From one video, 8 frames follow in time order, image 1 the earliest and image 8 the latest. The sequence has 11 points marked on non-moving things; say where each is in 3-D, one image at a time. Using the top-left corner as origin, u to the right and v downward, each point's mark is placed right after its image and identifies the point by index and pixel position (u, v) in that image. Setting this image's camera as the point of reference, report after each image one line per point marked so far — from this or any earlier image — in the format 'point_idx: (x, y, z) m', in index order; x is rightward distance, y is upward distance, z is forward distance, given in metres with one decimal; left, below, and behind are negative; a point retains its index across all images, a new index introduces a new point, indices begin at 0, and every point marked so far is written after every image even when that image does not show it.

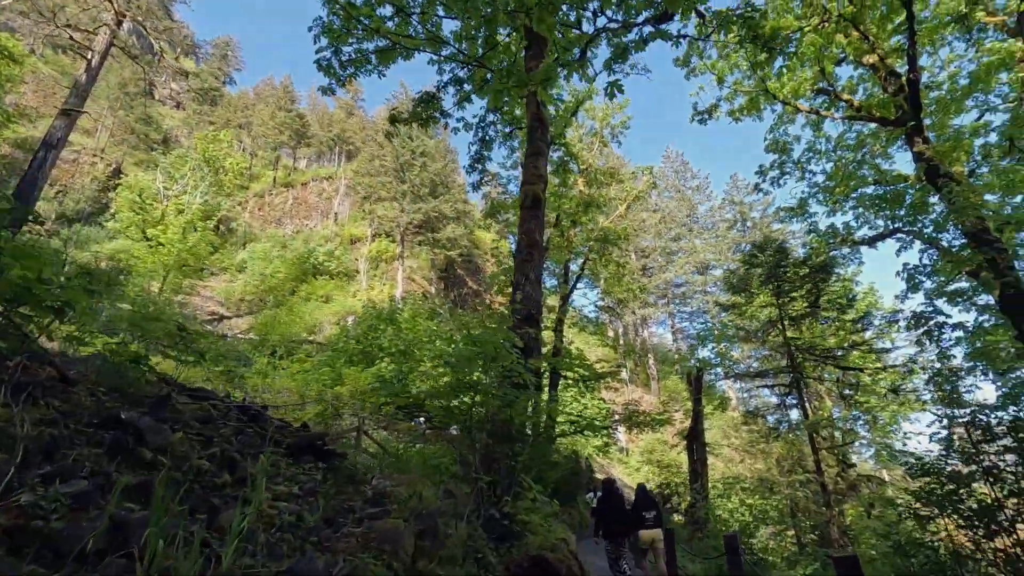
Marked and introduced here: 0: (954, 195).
0: (+7.5, +1.6, +7.9) m
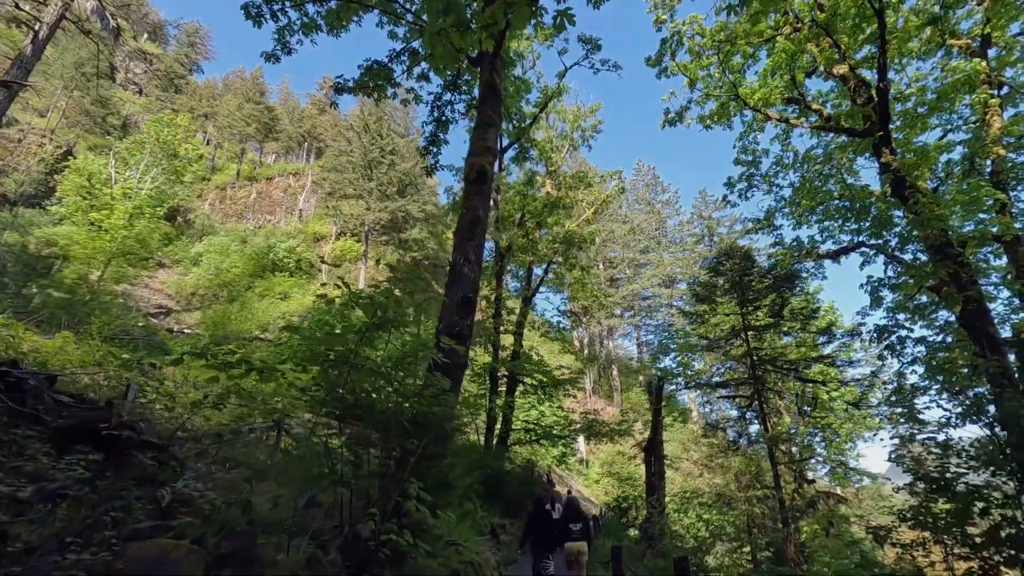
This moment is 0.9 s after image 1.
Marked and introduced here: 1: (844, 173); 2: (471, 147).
0: (+6.9, +1.3, +7.8) m
1: (+8.3, +2.8, +11.6) m
2: (-0.4, +1.4, +4.5) m
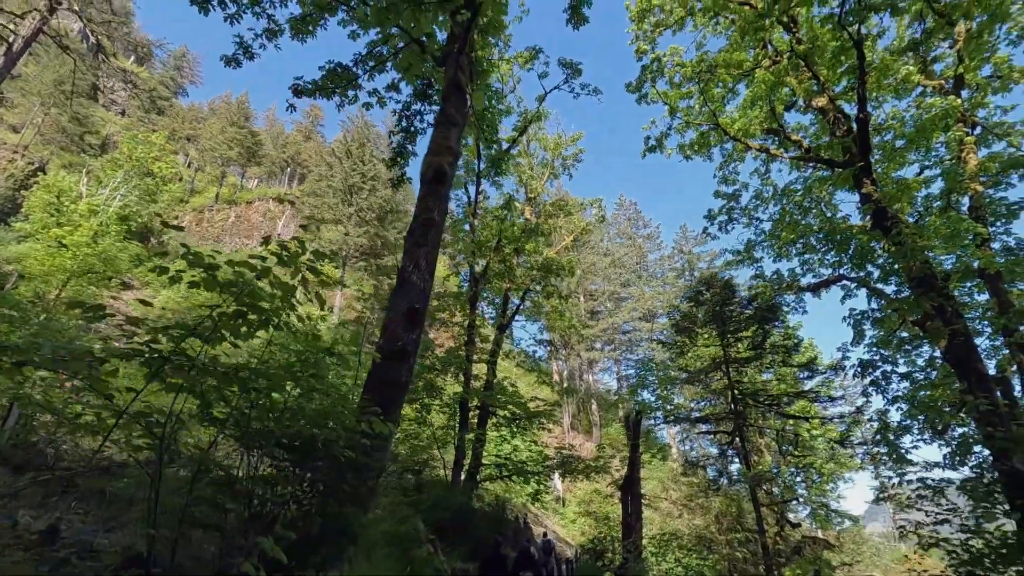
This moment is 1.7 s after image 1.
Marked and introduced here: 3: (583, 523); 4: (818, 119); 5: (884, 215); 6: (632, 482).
0: (+6.4, +0.8, +7.6) m
1: (+7.7, +2.0, +11.6) m
2: (-0.7, +1.2, +4.1) m
3: (+2.9, -9.4, +18.8) m
4: (+6.4, +3.6, +9.9) m
5: (+6.7, +1.3, +8.4) m
6: (+2.7, -4.3, +10.4) m
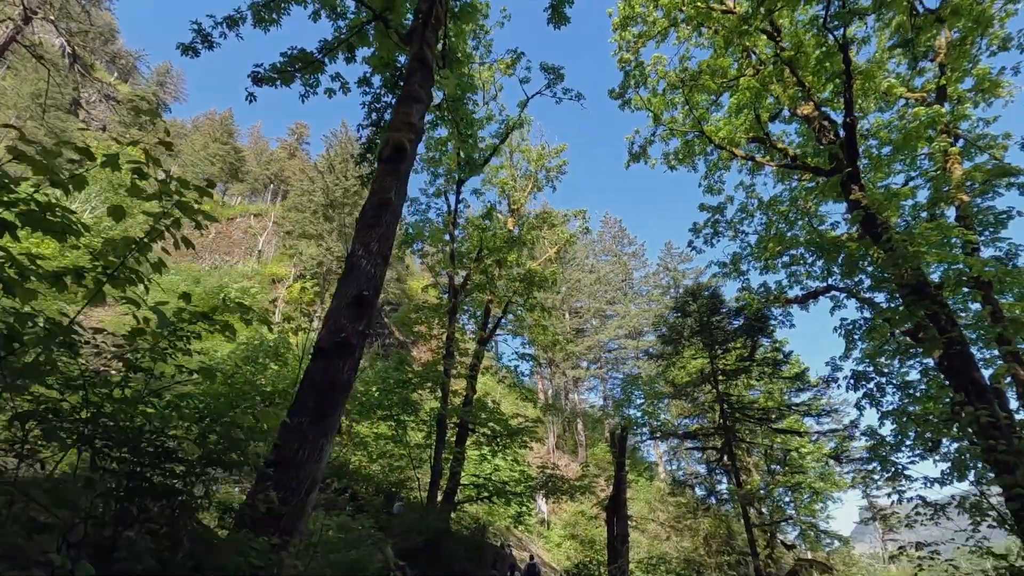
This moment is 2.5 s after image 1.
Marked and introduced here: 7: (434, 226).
0: (+6.1, +0.7, +7.4) m
1: (+7.2, +1.7, +11.5) m
2: (-1.0, +1.3, +3.7) m
3: (+2.2, -10.0, +18.1) m
4: (+6.0, +3.4, +9.8) m
5: (+6.3, +1.2, +8.2) m
6: (+2.2, -4.5, +9.8) m
7: (-2.1, +1.6, +12.4) m
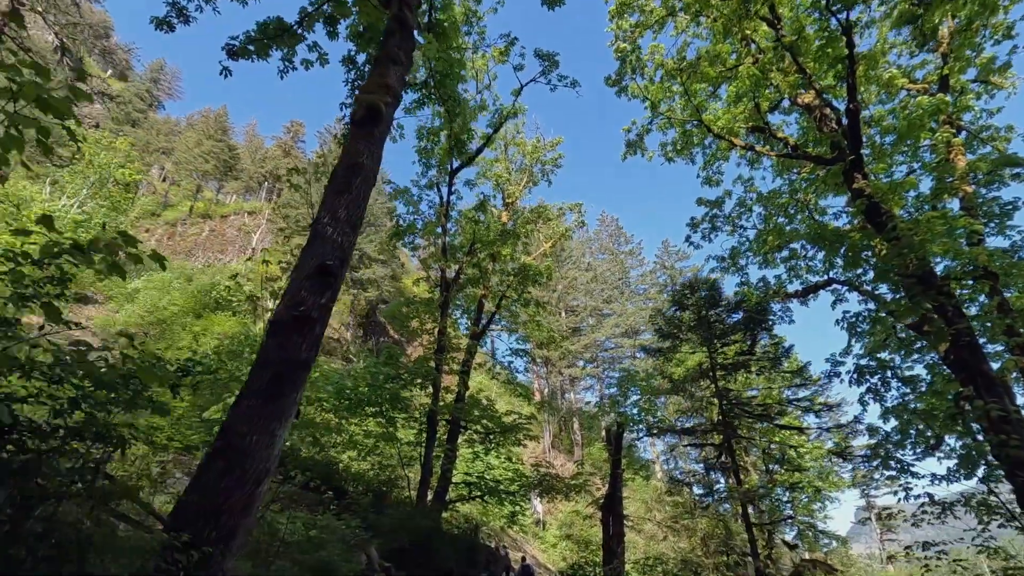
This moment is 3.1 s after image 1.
0: (+5.9, +0.8, +7.2) m
1: (+7.1, +1.9, +11.2) m
2: (-1.0, +1.5, +3.4) m
3: (+2.0, -9.8, +17.8) m
4: (+5.9, +3.5, +9.5) m
5: (+6.2, +1.3, +8.0) m
6: (+2.1, -4.4, +9.6) m
7: (-2.3, +1.8, +12.1) m
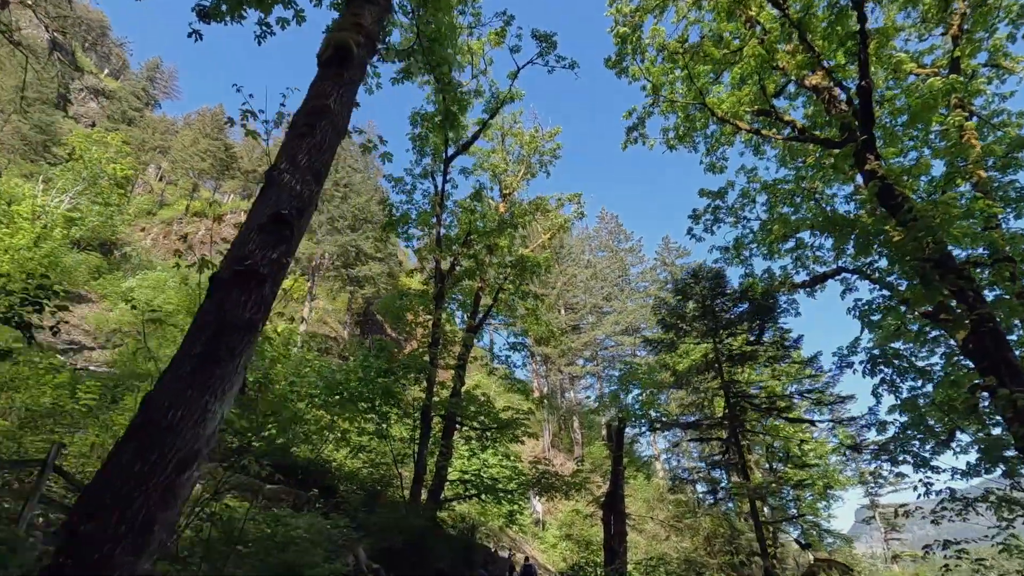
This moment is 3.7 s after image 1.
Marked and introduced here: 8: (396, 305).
0: (+5.9, +1.1, +6.8) m
1: (+7.0, +2.1, +10.9) m
2: (-1.1, +1.7, +3.0) m
3: (+1.9, -9.6, +17.4) m
4: (+5.8, +3.7, +9.2) m
5: (+6.1, +1.5, +7.6) m
6: (+2.0, -4.2, +9.2) m
7: (-2.3, +2.0, +11.7) m
8: (-2.6, -0.4, +10.5) m
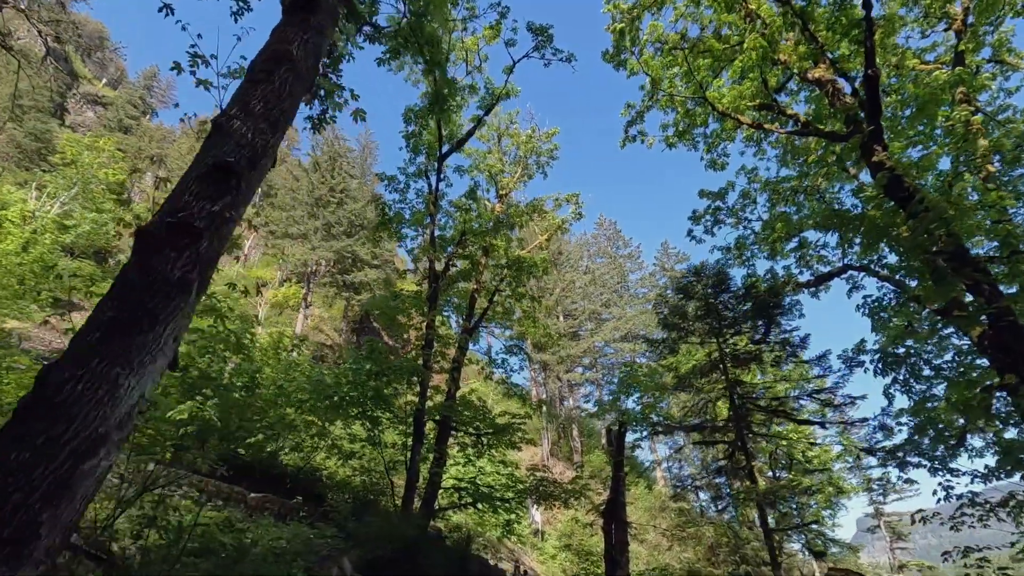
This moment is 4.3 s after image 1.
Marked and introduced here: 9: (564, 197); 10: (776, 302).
0: (+5.8, +1.1, +6.5) m
1: (+6.9, +2.1, +10.6) m
2: (-1.2, +1.8, +2.8) m
3: (+1.8, -9.8, +16.9) m
4: (+5.7, +3.8, +8.9) m
5: (+6.0, +1.6, +7.3) m
6: (+2.0, -4.1, +8.8) m
7: (-2.4, +1.9, +11.5) m
8: (-2.7, -0.4, +10.2) m
9: (+1.5, +2.7, +13.7) m
10: (+4.6, -0.2, +8.1) m
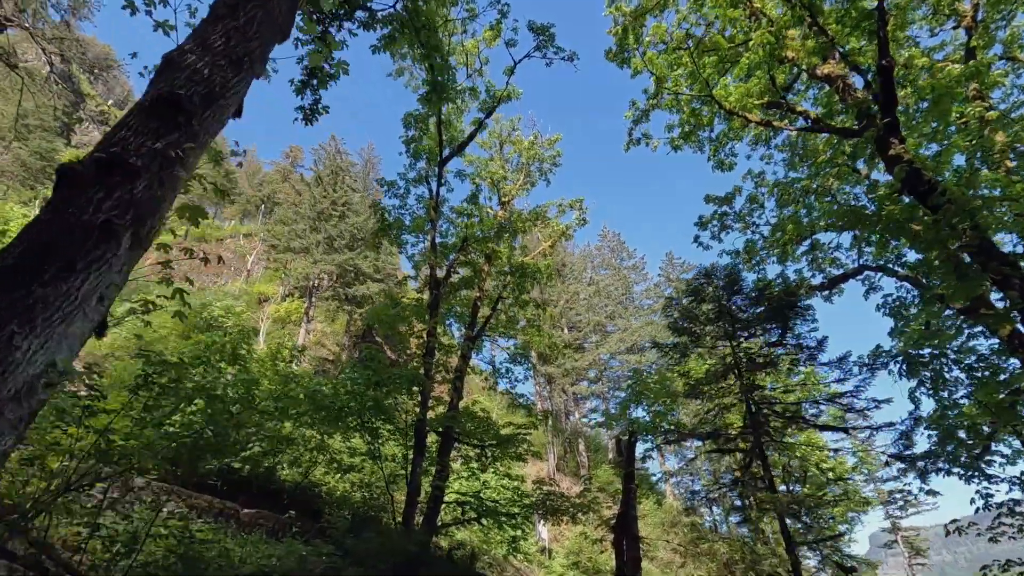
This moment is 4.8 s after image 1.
0: (+5.9, +1.2, +6.2) m
1: (+7.0, +2.0, +10.4) m
2: (-1.2, +1.9, +2.5) m
3: (+2.0, -10.1, +16.3) m
4: (+5.8, +3.7, +8.7) m
5: (+6.1, +1.6, +7.0) m
6: (+2.1, -4.2, +8.4) m
7: (-2.4, +1.8, +11.2) m
8: (-2.6, -0.5, +9.9) m
9: (+1.6, +2.4, +13.5) m
10: (+4.6, -0.3, +7.8) m
